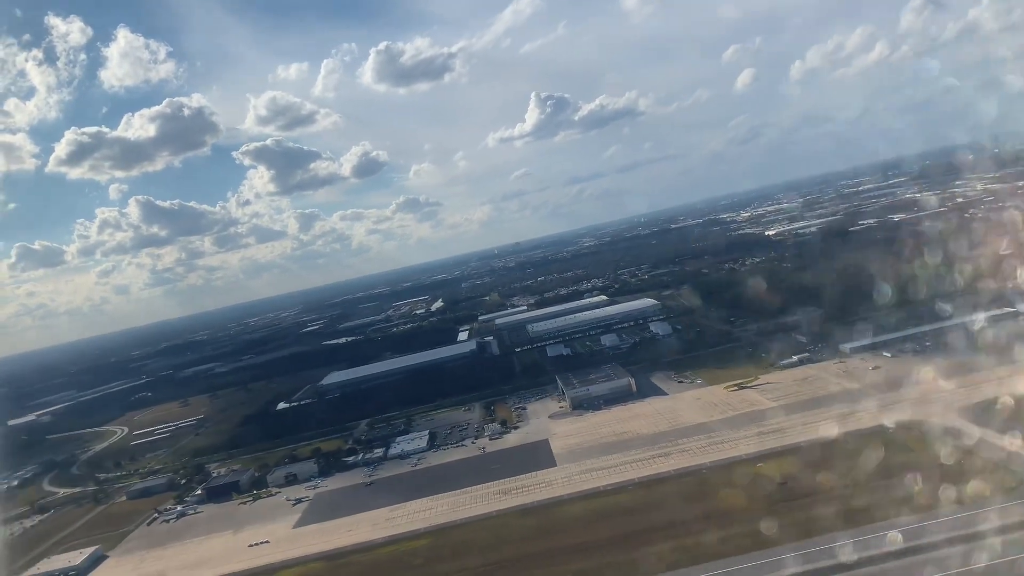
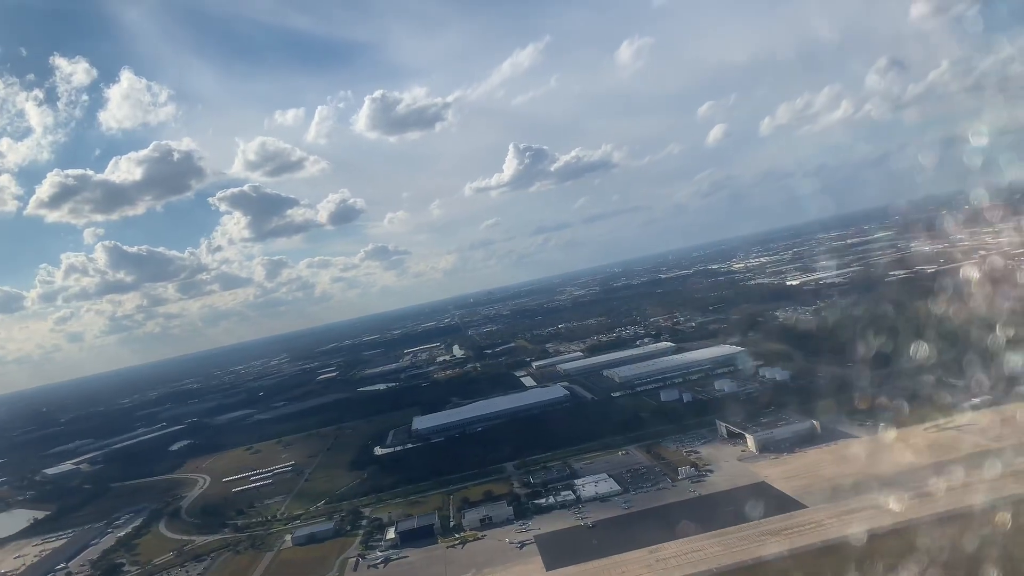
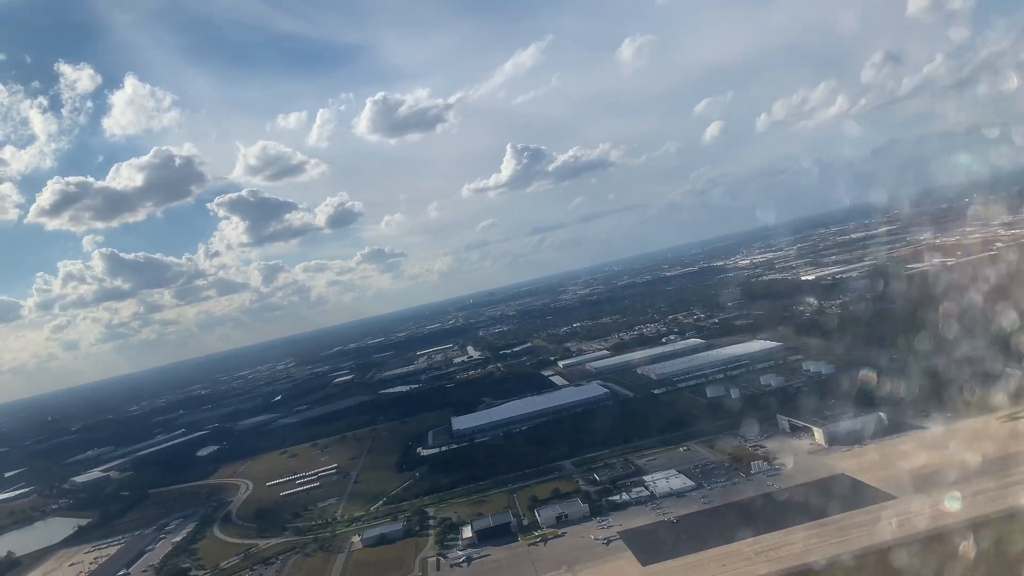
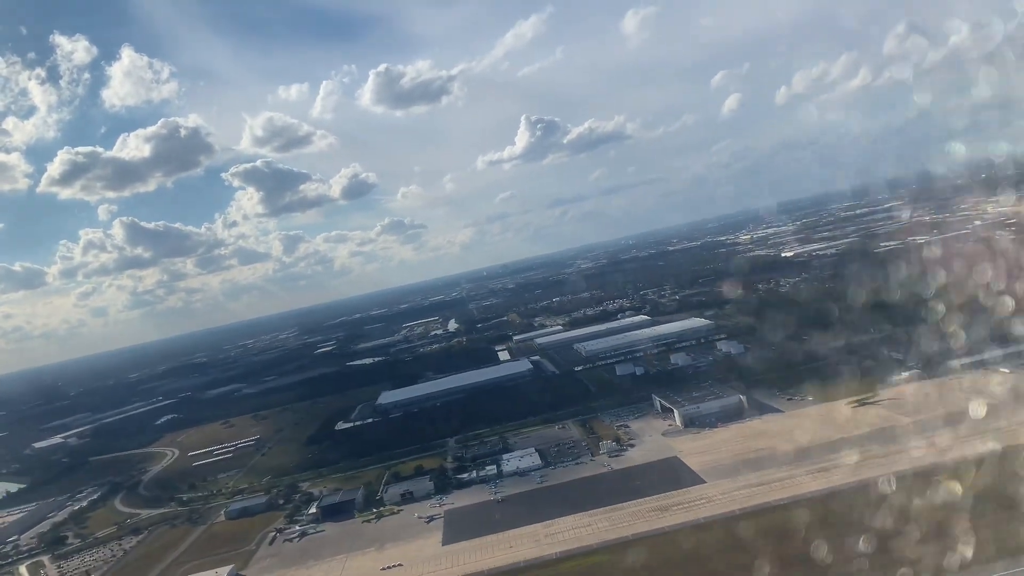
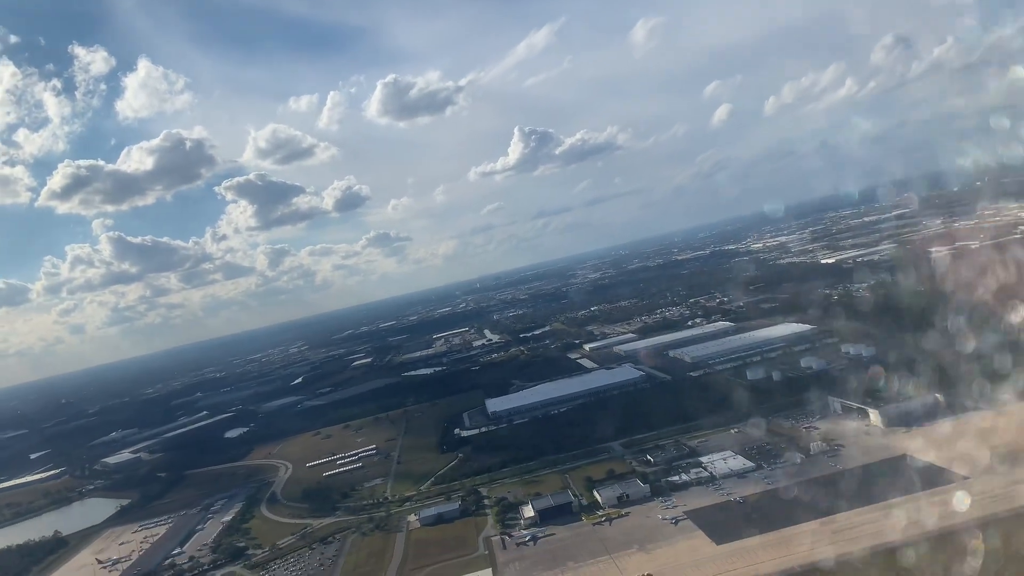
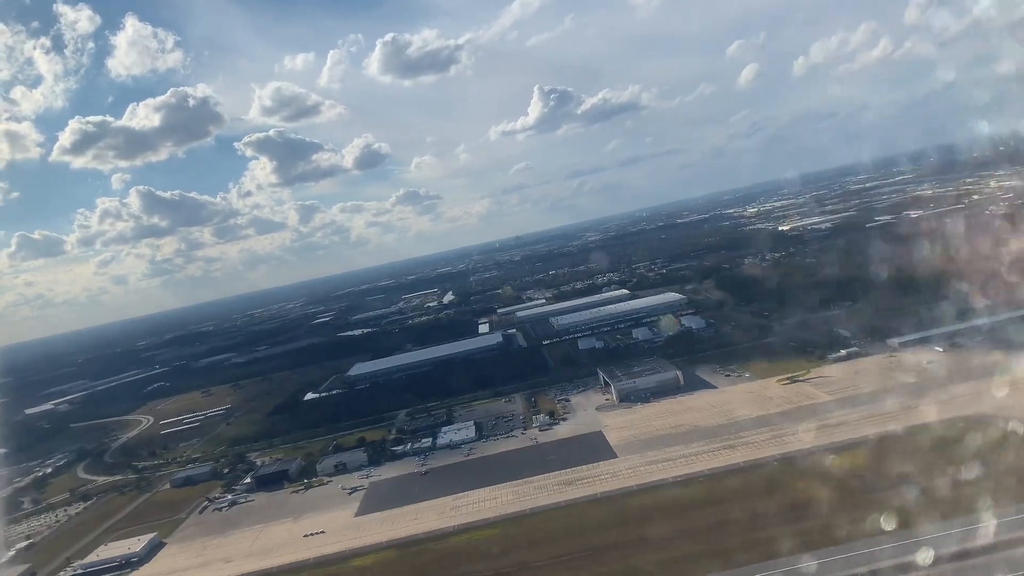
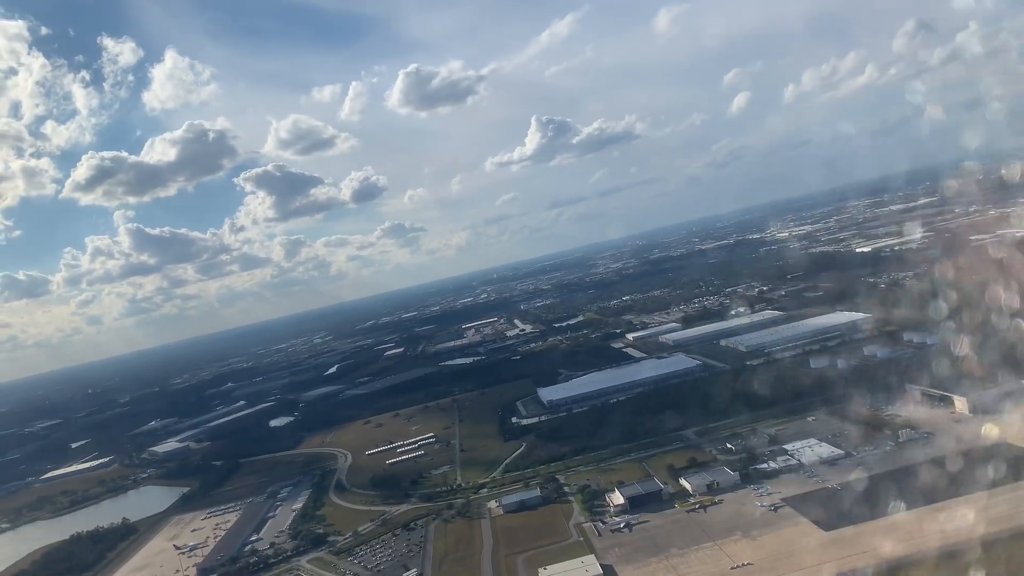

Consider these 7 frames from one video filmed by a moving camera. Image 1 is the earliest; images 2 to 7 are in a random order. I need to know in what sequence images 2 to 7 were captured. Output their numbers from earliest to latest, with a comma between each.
6, 4, 2, 3, 5, 7
